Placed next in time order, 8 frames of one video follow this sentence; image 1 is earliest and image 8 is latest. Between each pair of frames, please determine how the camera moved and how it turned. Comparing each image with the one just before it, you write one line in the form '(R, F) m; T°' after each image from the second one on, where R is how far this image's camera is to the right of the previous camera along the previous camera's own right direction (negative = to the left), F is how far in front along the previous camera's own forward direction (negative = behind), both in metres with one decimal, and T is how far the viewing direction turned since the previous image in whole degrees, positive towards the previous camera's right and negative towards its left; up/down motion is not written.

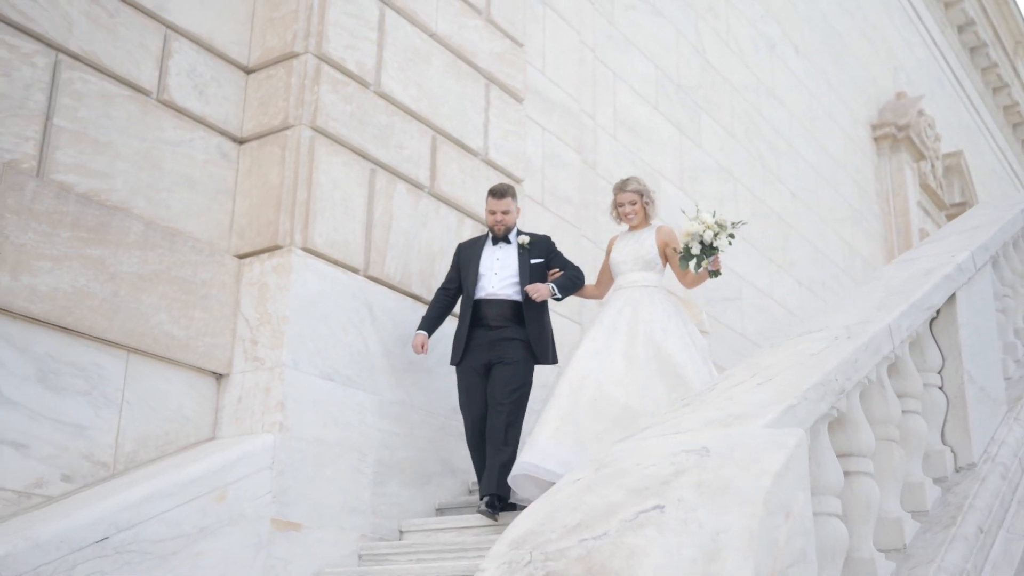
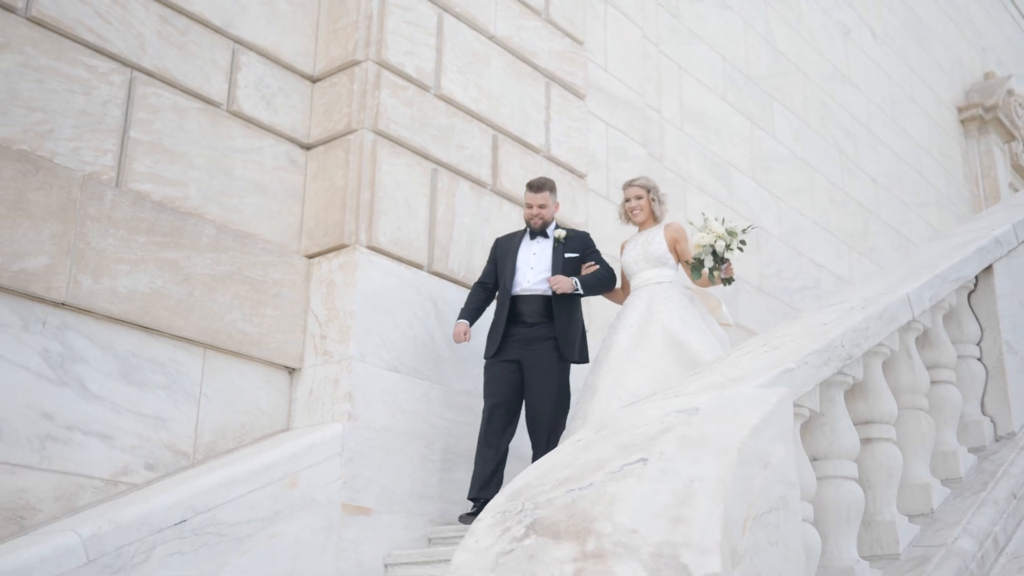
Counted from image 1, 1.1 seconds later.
(+0.2, -0.2) m; -5°
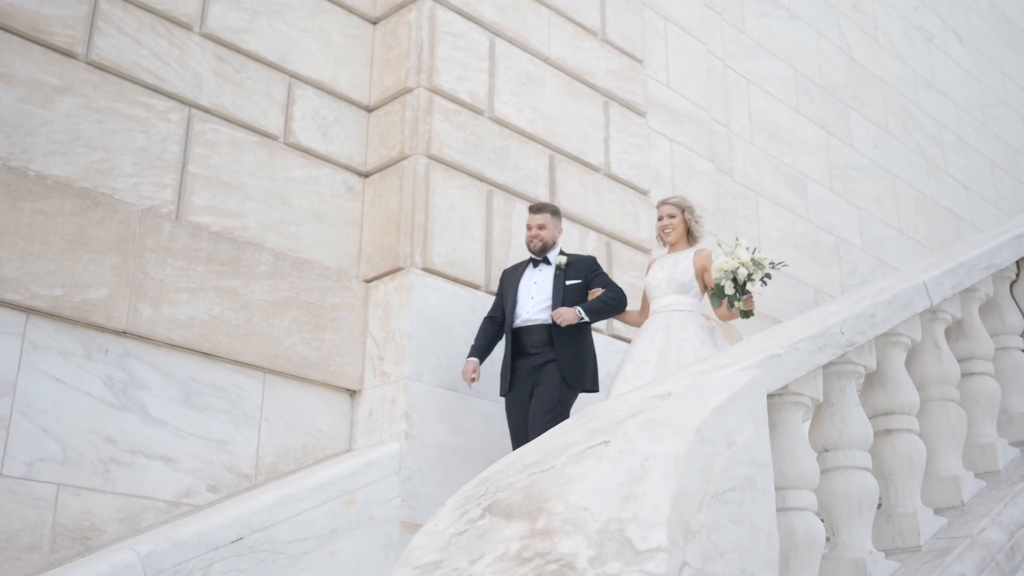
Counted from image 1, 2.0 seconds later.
(+0.3, 0.0) m; -6°
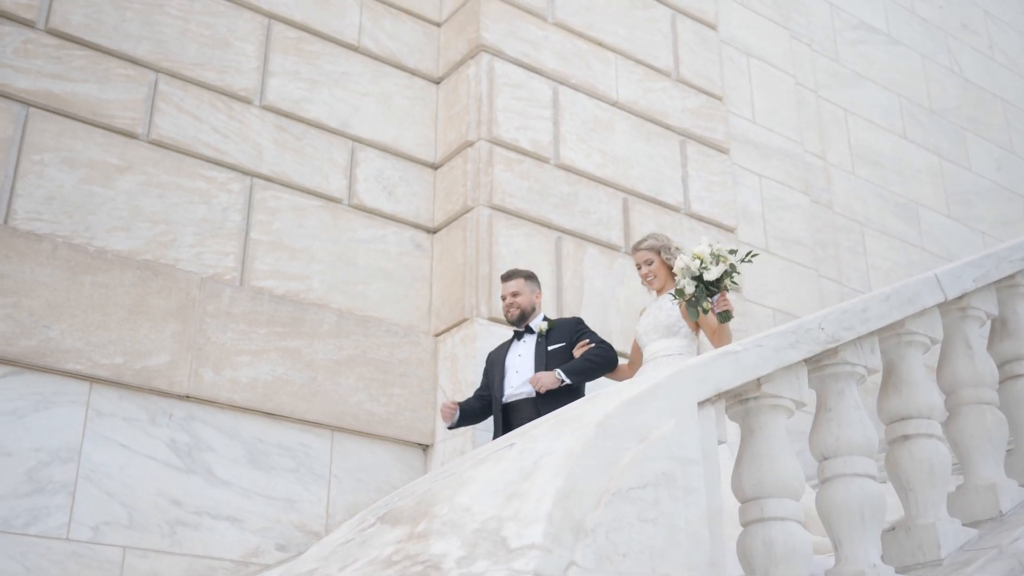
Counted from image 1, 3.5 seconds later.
(+0.6, +0.1) m; -8°
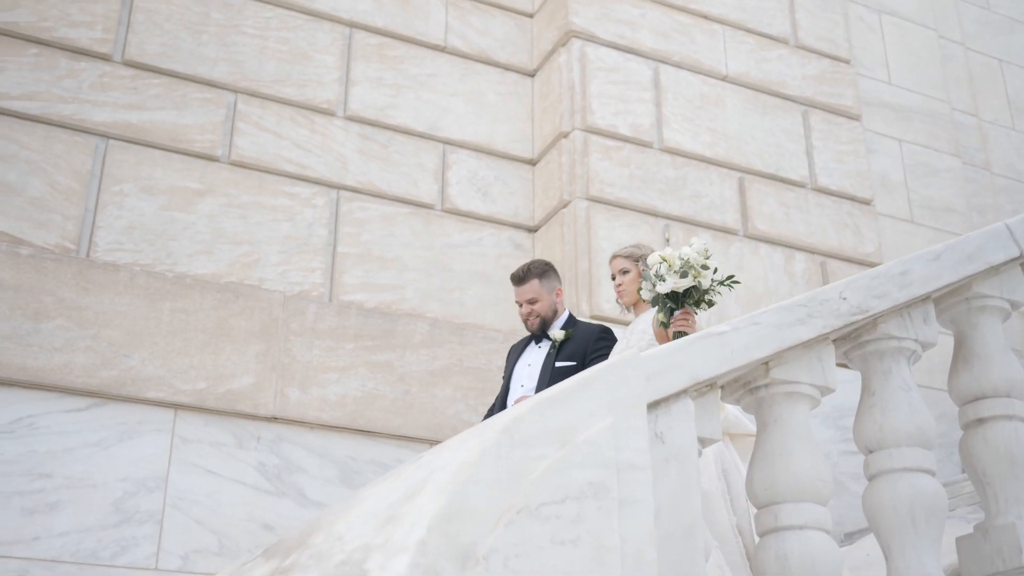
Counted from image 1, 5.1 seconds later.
(+0.5, +0.4) m; -10°
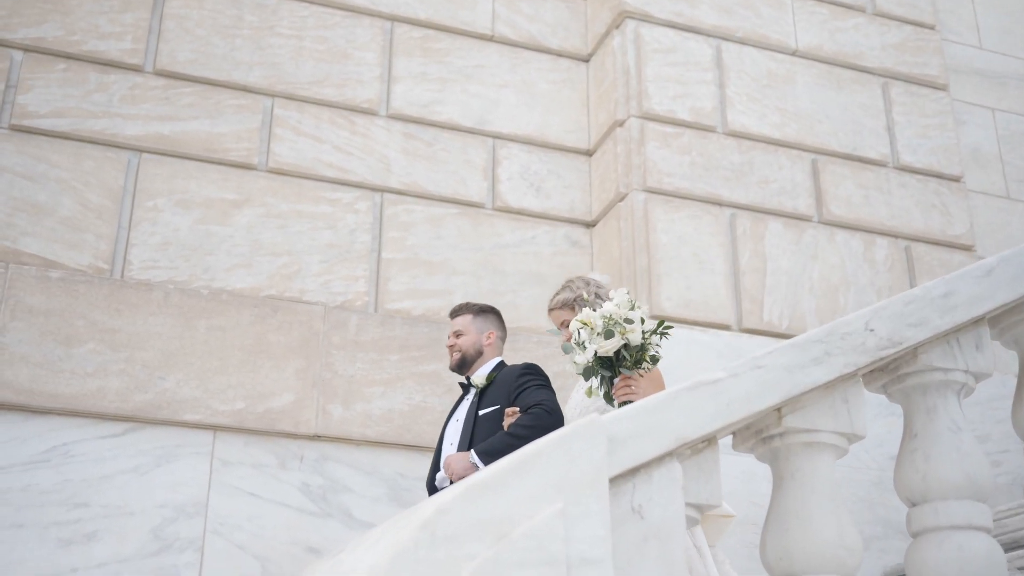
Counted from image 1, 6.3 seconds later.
(+0.3, +0.3) m; -5°
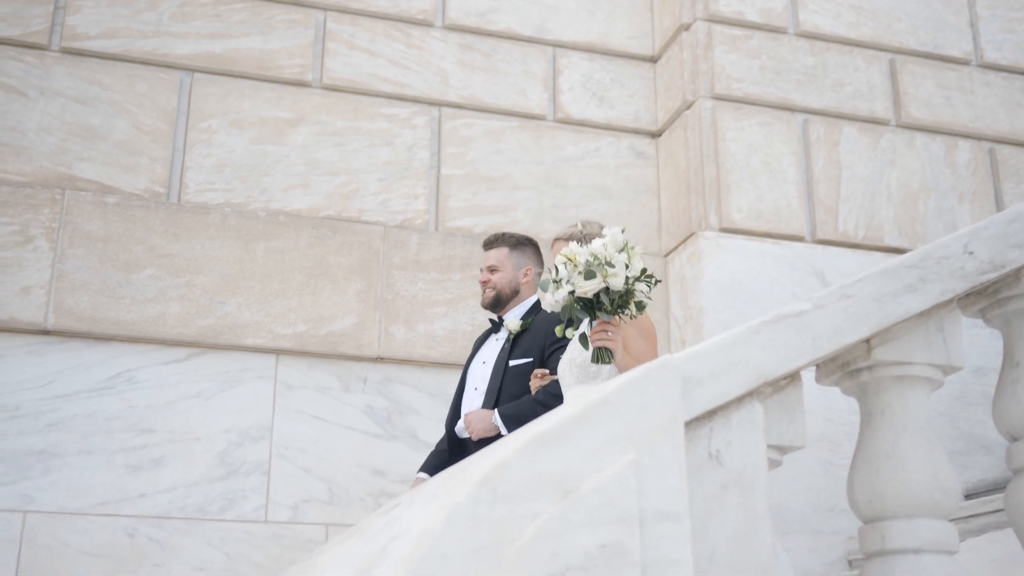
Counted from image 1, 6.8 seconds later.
(0.0, +0.2) m; -3°
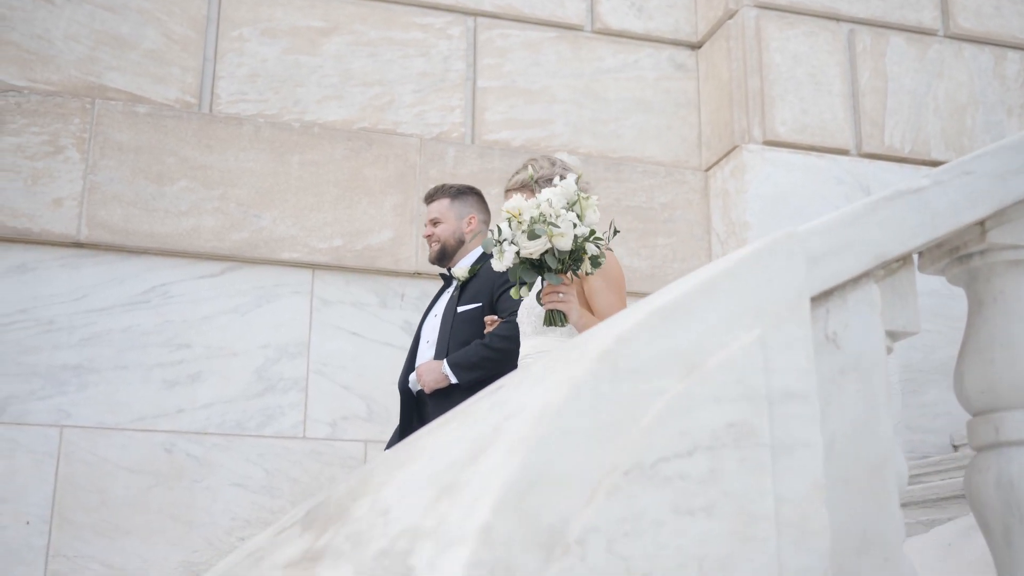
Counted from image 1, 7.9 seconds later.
(-0.1, +0.1) m; -1°
